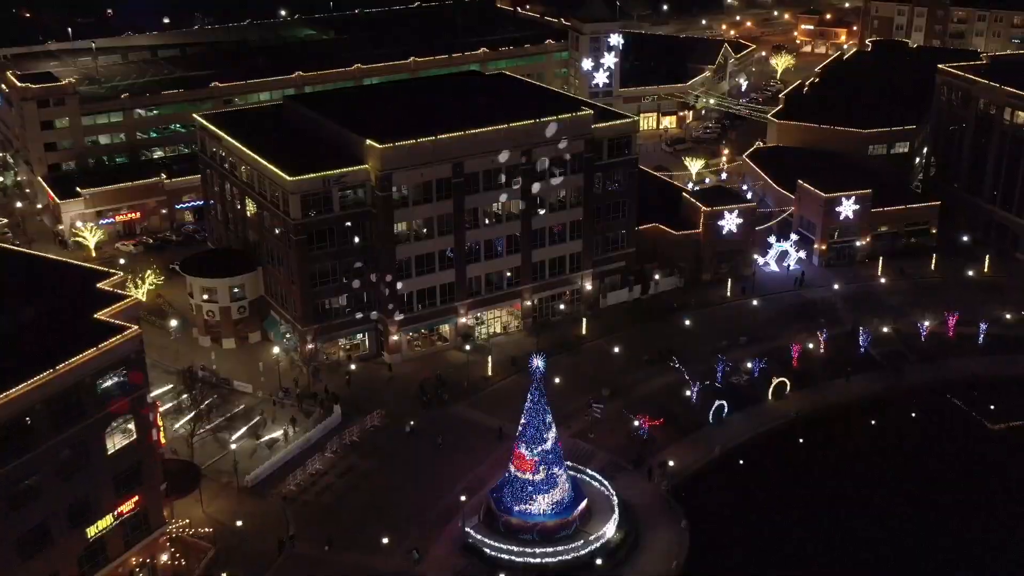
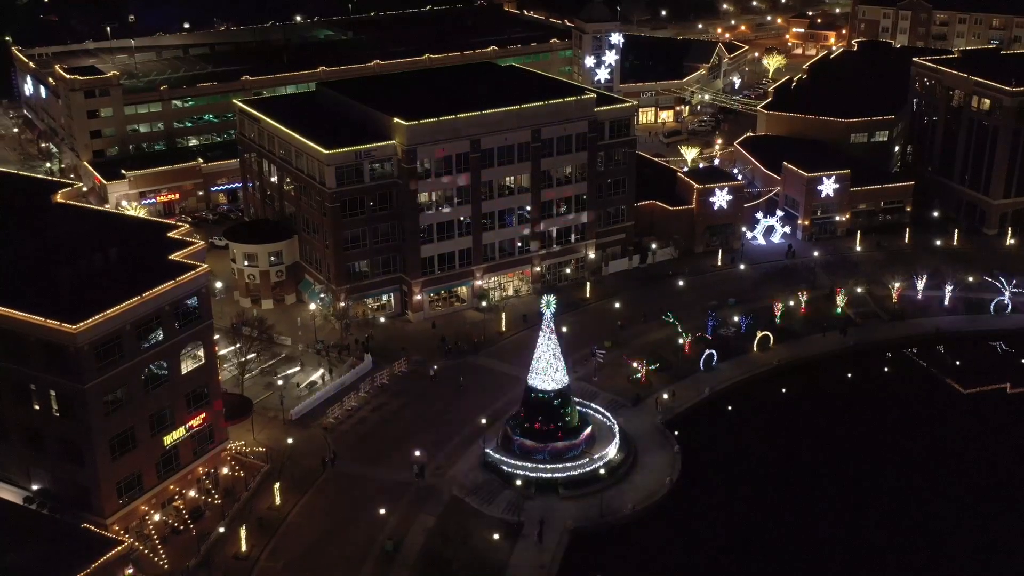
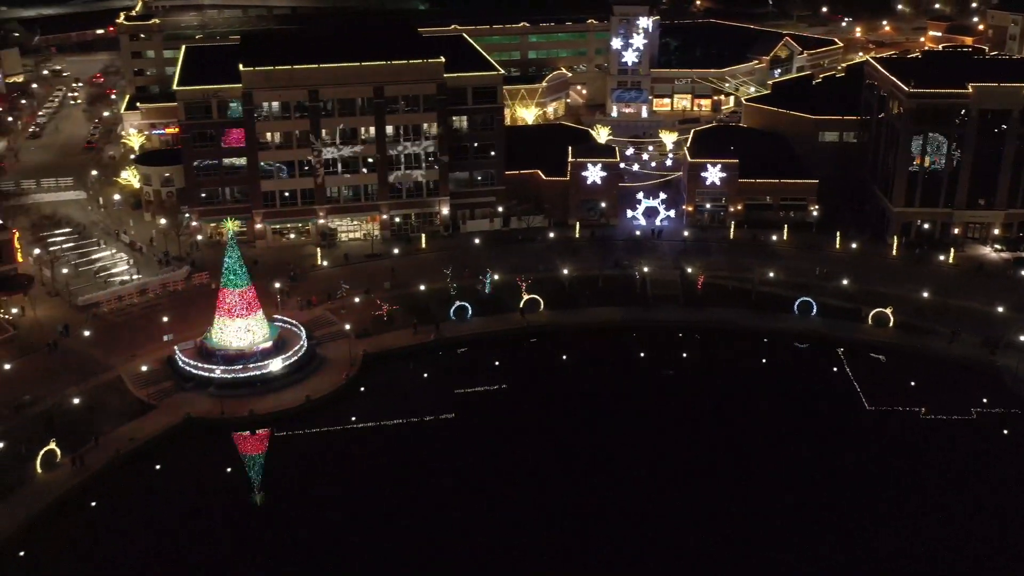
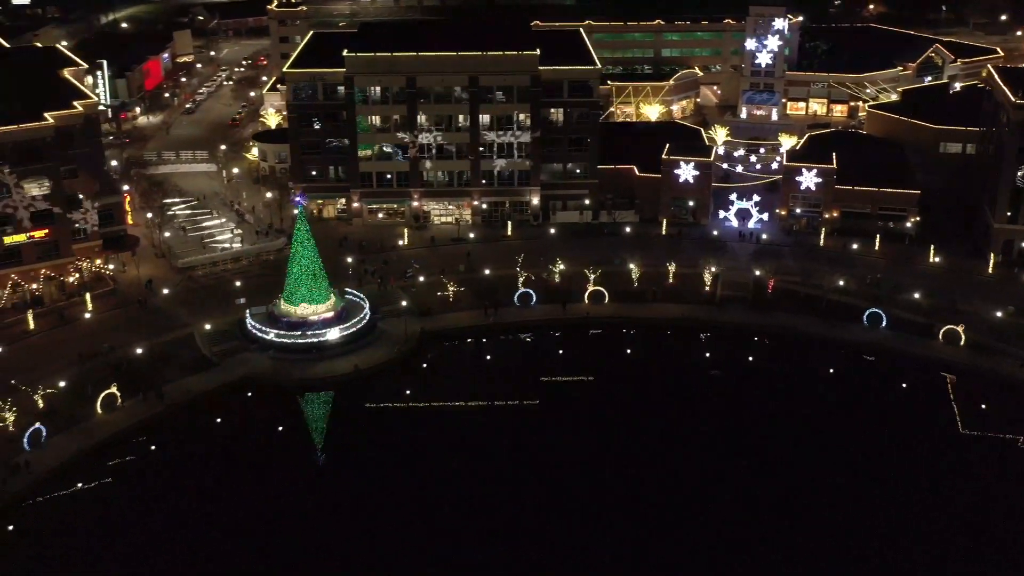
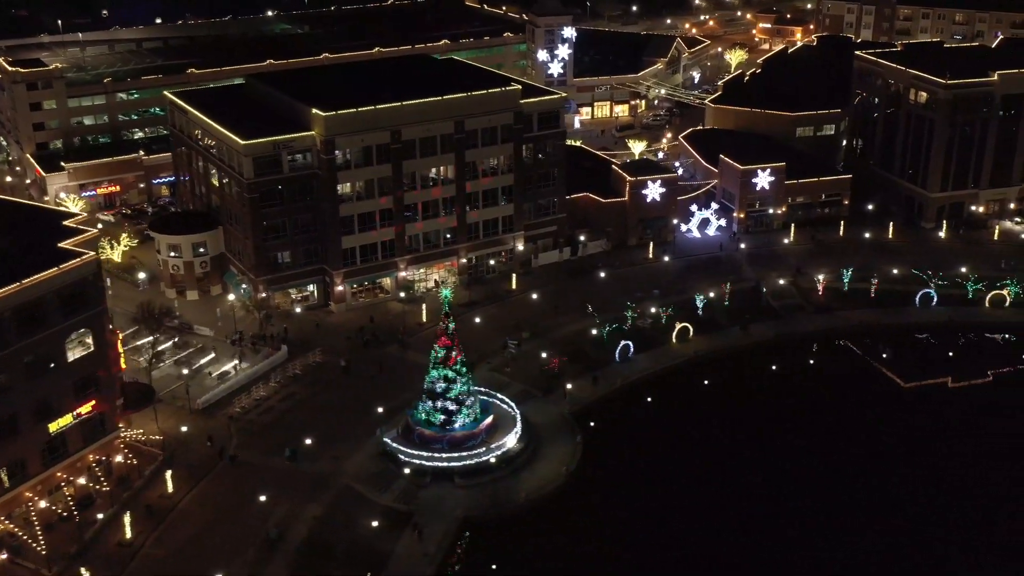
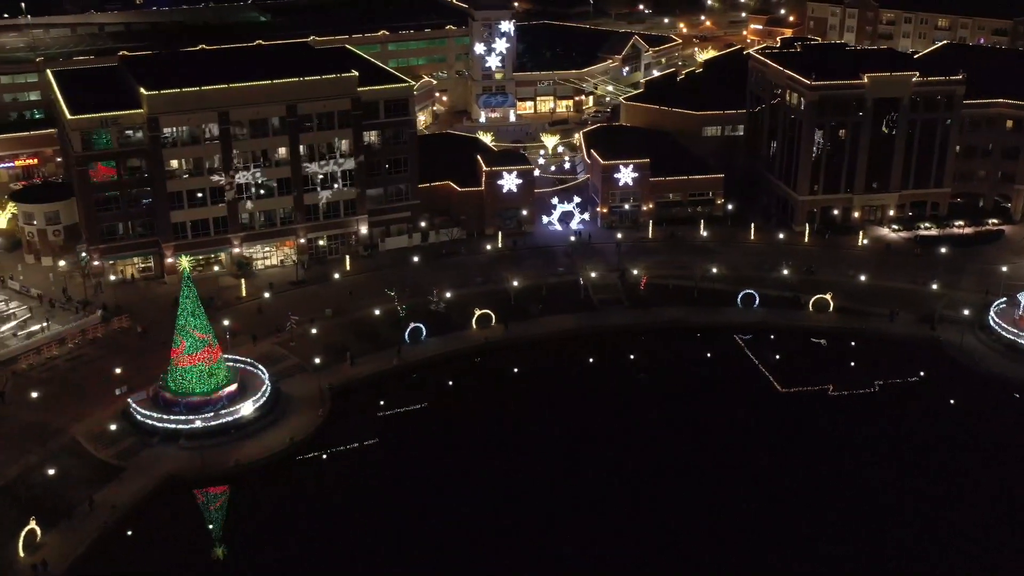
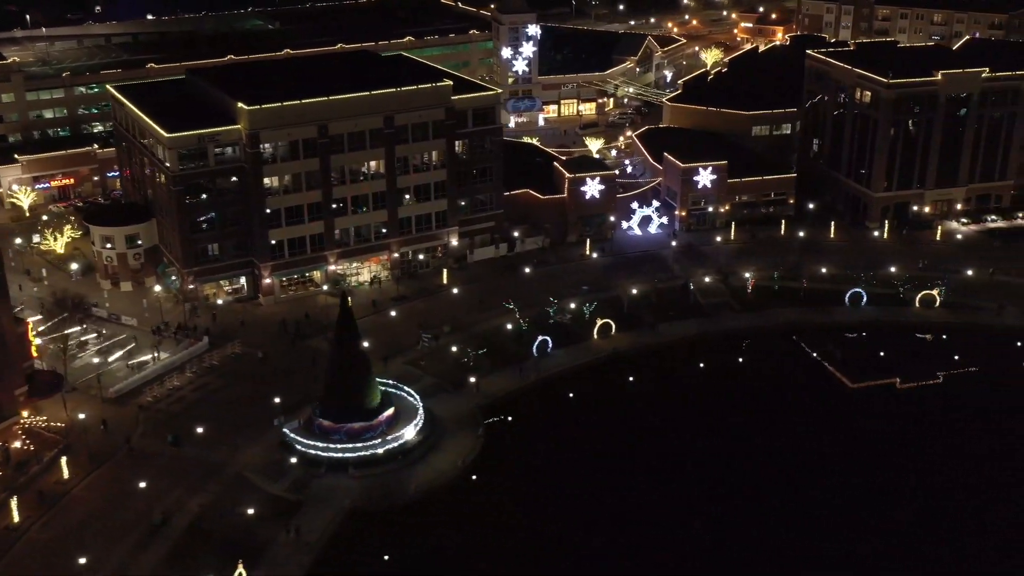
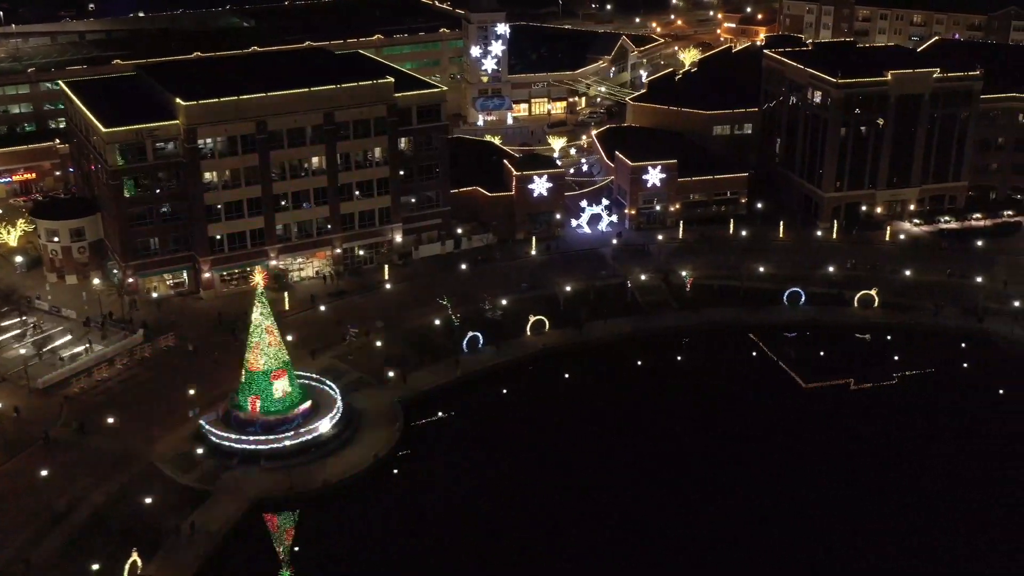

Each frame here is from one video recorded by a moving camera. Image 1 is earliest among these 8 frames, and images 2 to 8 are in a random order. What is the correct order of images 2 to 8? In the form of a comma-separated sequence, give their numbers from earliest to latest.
2, 5, 7, 8, 6, 3, 4
